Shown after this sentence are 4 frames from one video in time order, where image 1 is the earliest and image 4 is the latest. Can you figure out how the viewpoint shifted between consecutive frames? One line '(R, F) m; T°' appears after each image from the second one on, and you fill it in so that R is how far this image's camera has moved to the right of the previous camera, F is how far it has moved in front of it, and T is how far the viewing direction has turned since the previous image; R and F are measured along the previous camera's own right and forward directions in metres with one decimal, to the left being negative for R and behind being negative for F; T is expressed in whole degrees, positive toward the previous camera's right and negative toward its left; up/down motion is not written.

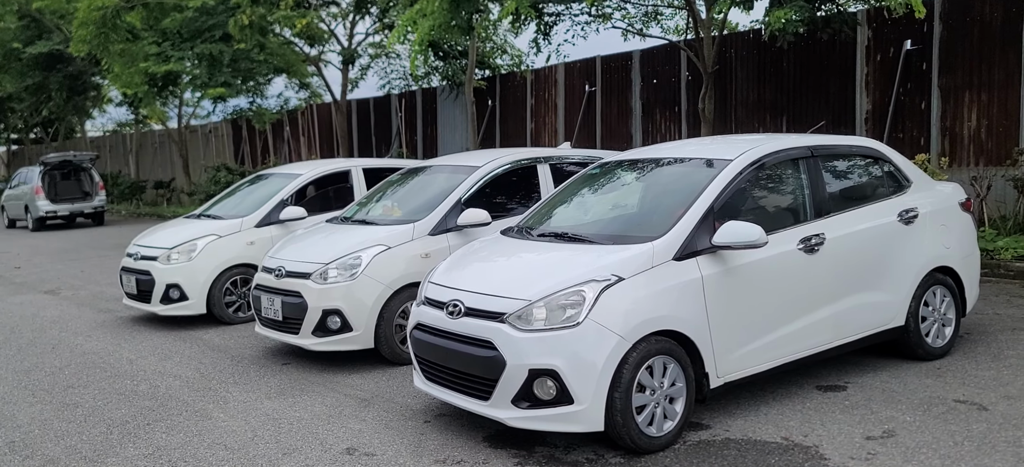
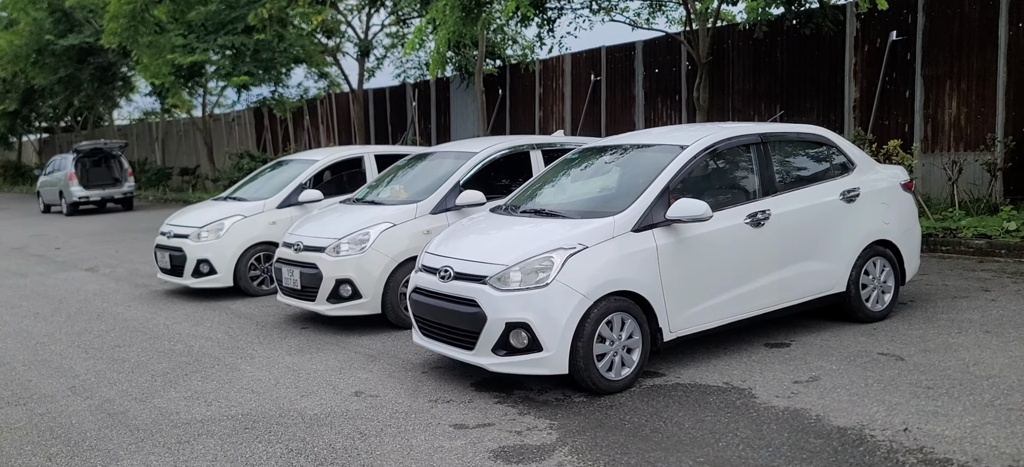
(+0.2, -0.7) m; -1°
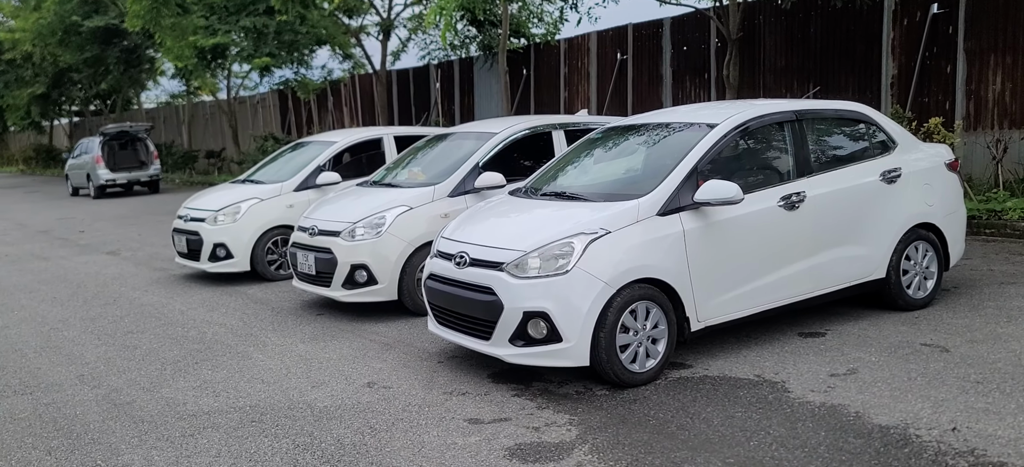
(0.0, +0.2) m; -2°
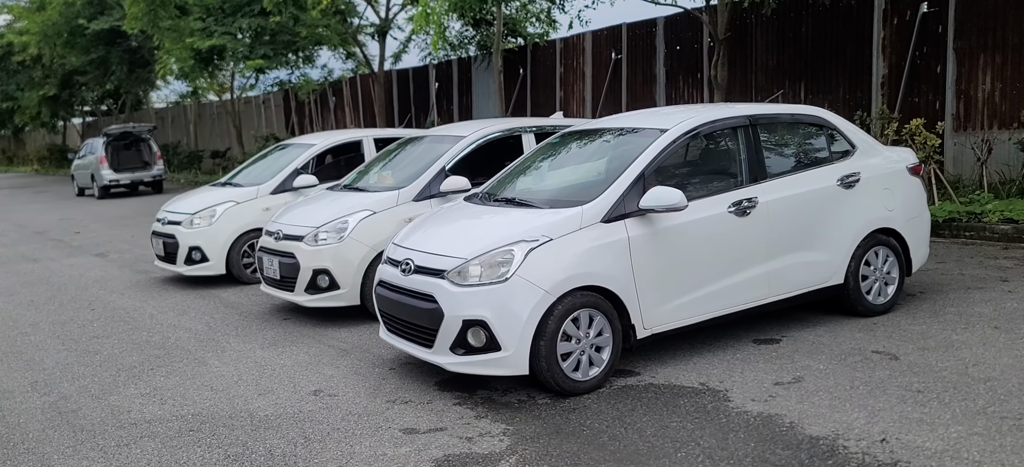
(+0.4, 0.0) m; -1°
